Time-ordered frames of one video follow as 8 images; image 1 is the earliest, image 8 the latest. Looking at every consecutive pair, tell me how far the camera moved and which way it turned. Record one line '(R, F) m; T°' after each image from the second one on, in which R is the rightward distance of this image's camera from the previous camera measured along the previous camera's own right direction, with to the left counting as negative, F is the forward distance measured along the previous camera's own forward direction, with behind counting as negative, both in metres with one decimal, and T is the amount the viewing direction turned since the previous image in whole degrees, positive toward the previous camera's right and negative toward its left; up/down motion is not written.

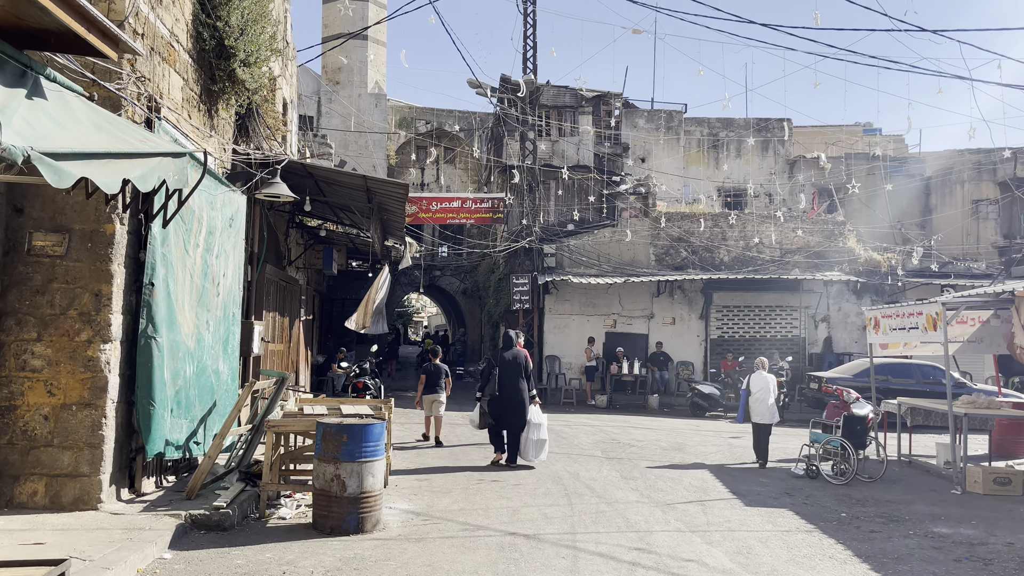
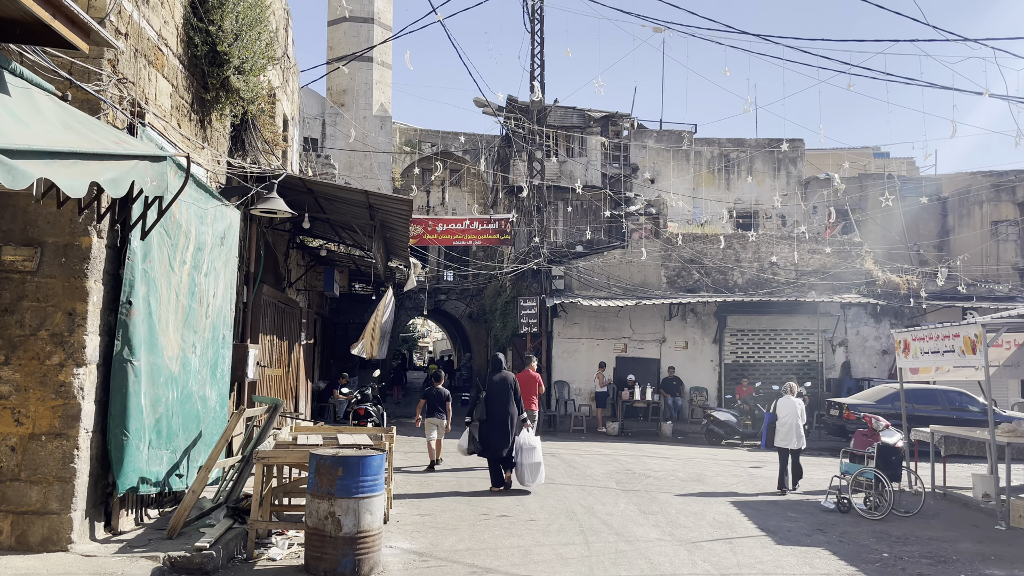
(0.0, +0.5) m; 0°
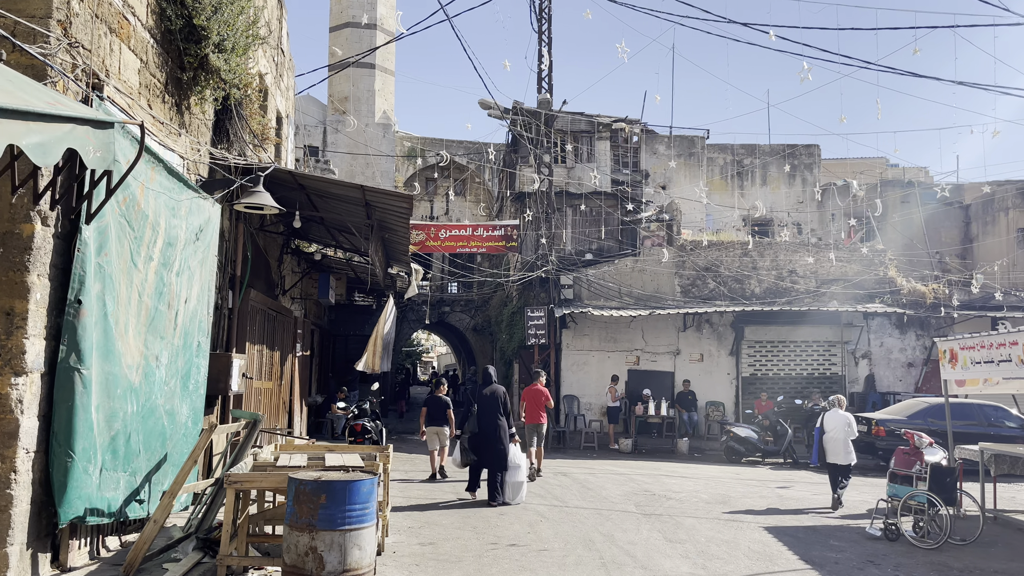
(0.0, +0.8) m; 0°
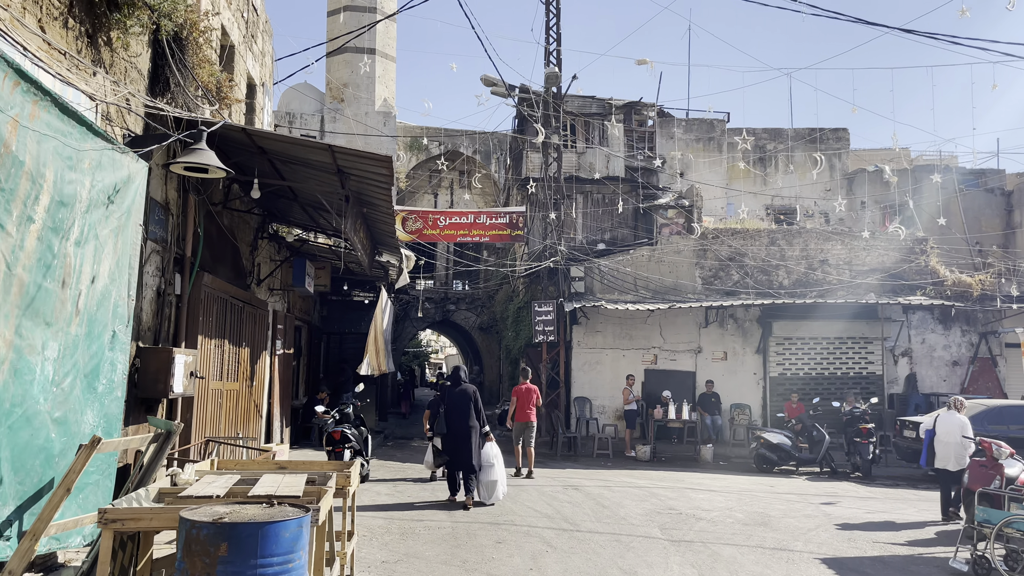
(+0.1, +1.4) m; -1°
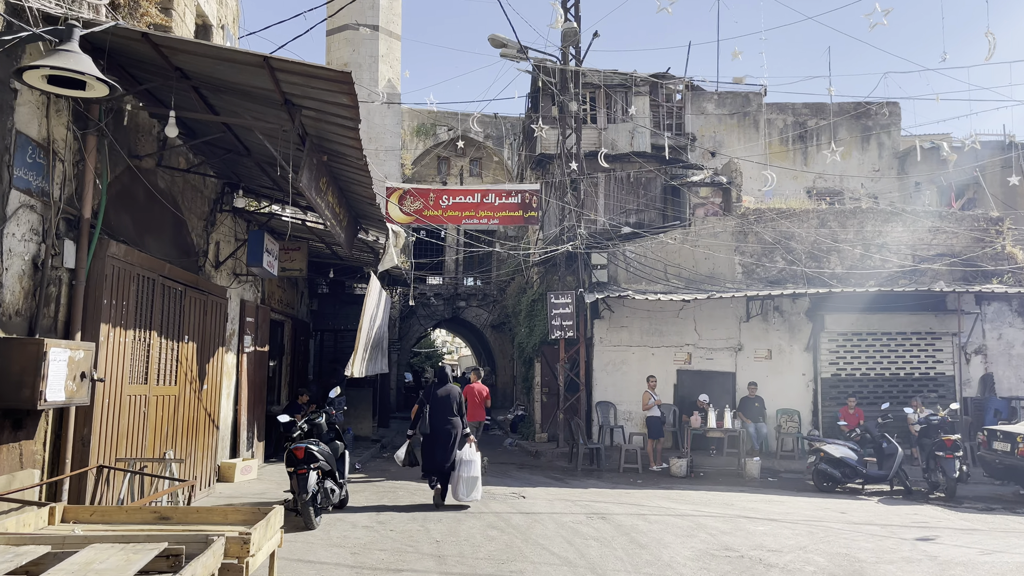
(+0.1, +2.0) m; -1°
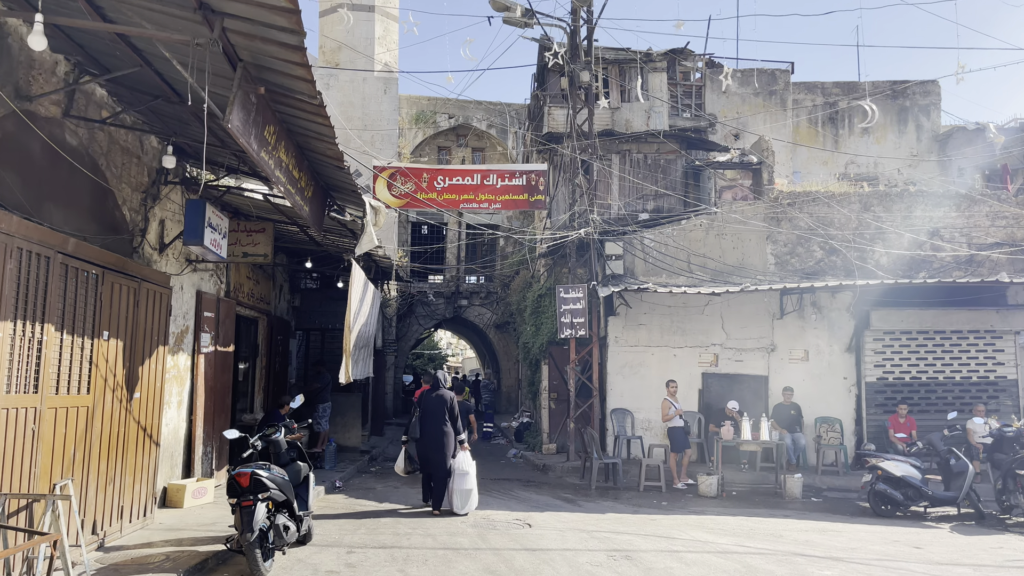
(0.0, +1.6) m; 0°
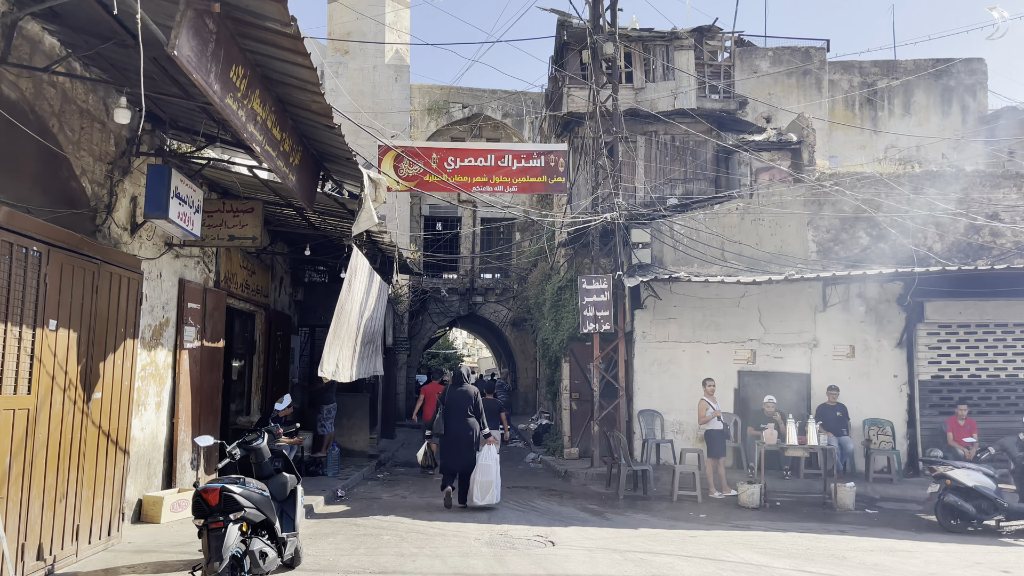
(0.0, +1.0) m; -1°
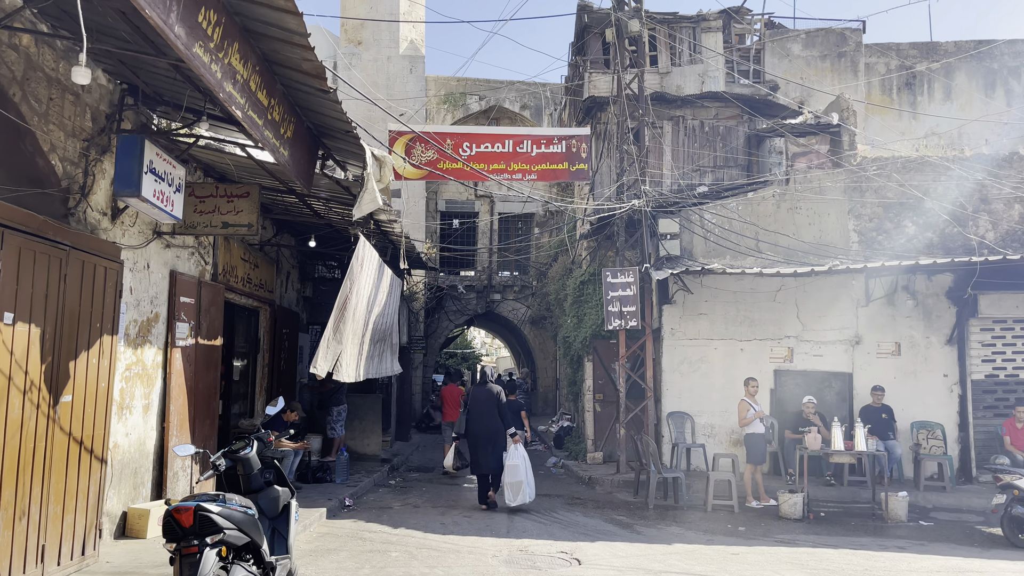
(0.0, +0.7) m; -1°
